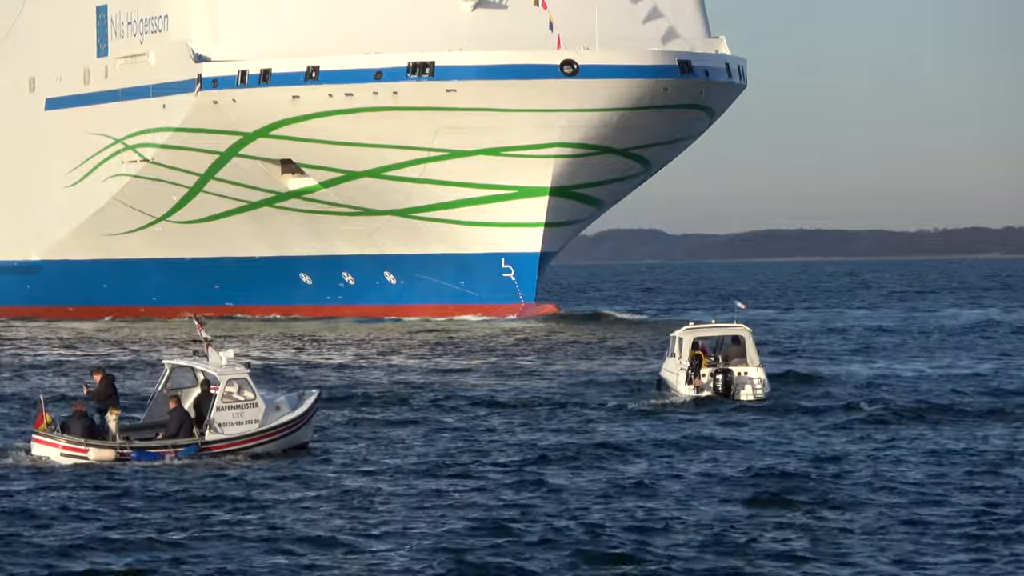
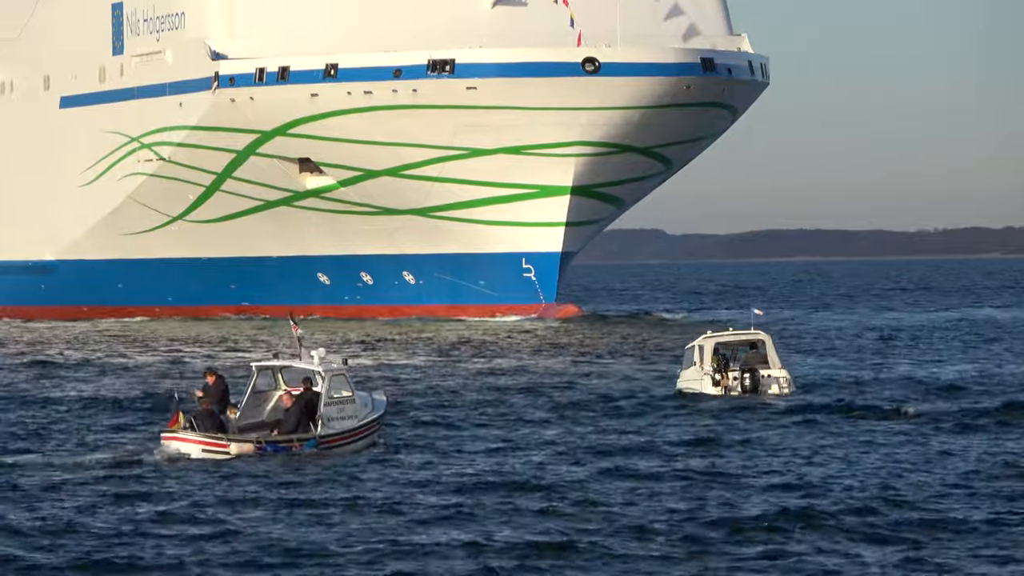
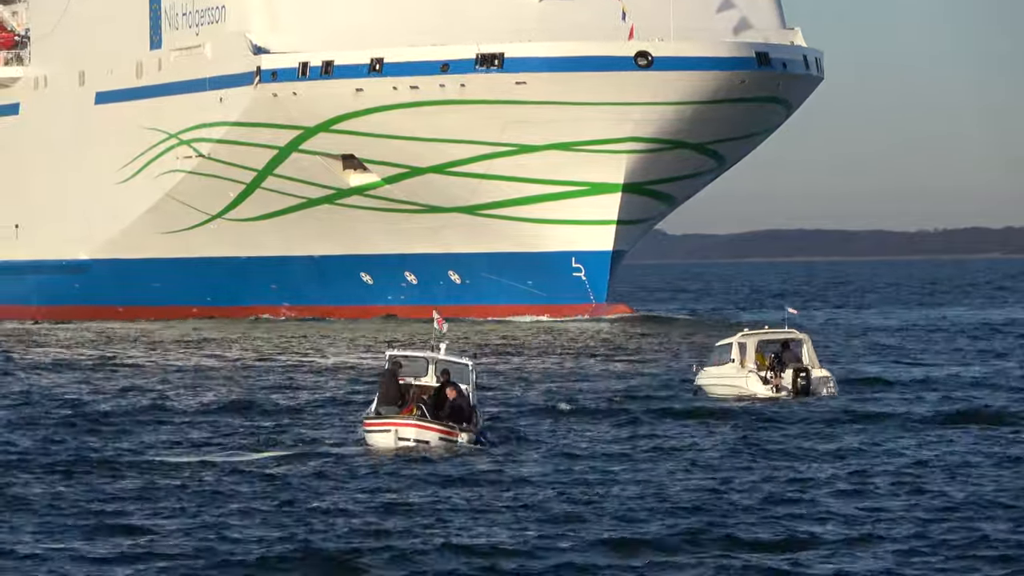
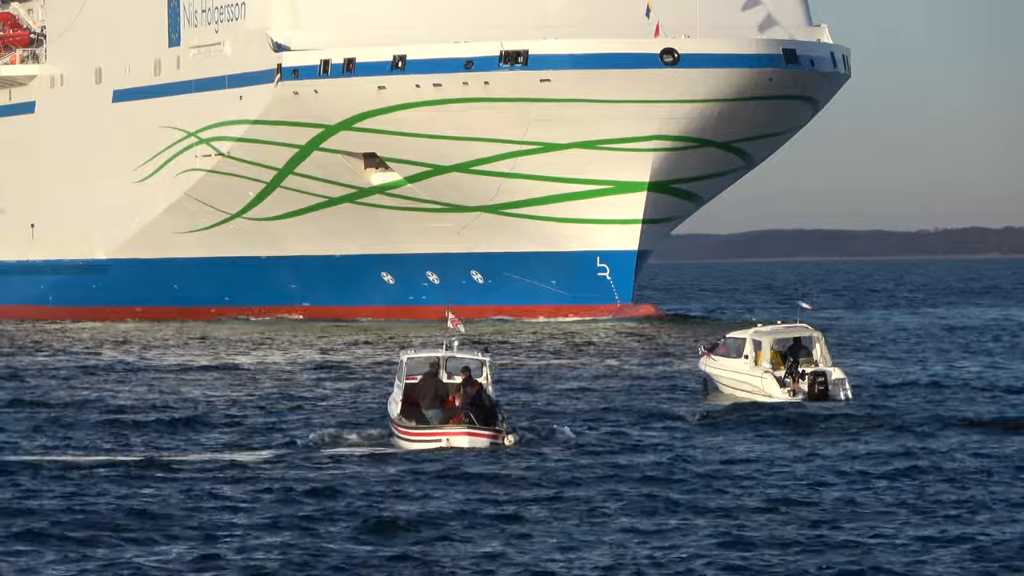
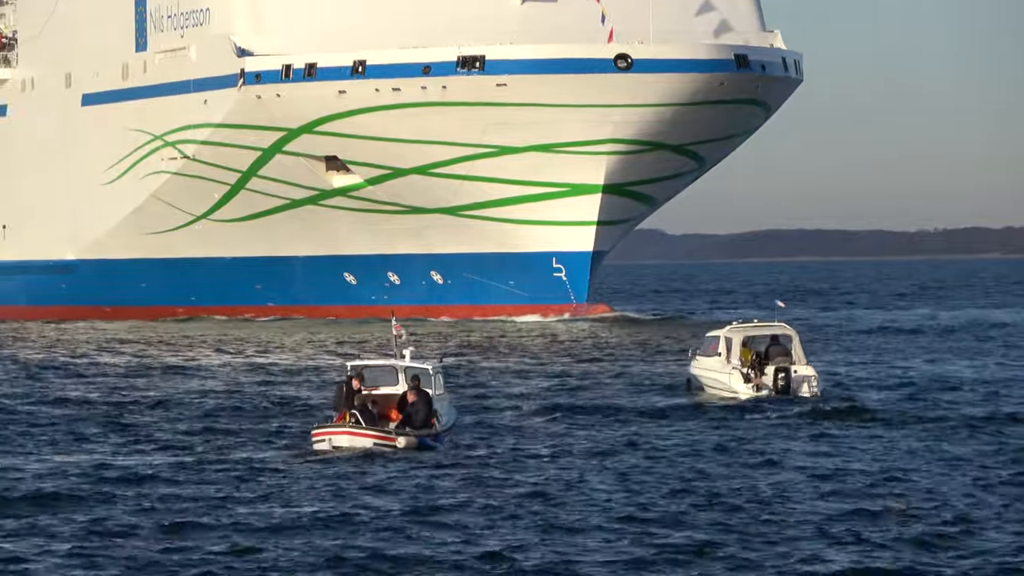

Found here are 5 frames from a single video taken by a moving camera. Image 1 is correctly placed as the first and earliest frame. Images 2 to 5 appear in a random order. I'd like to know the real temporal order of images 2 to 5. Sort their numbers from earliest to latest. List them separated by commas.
2, 5, 3, 4
